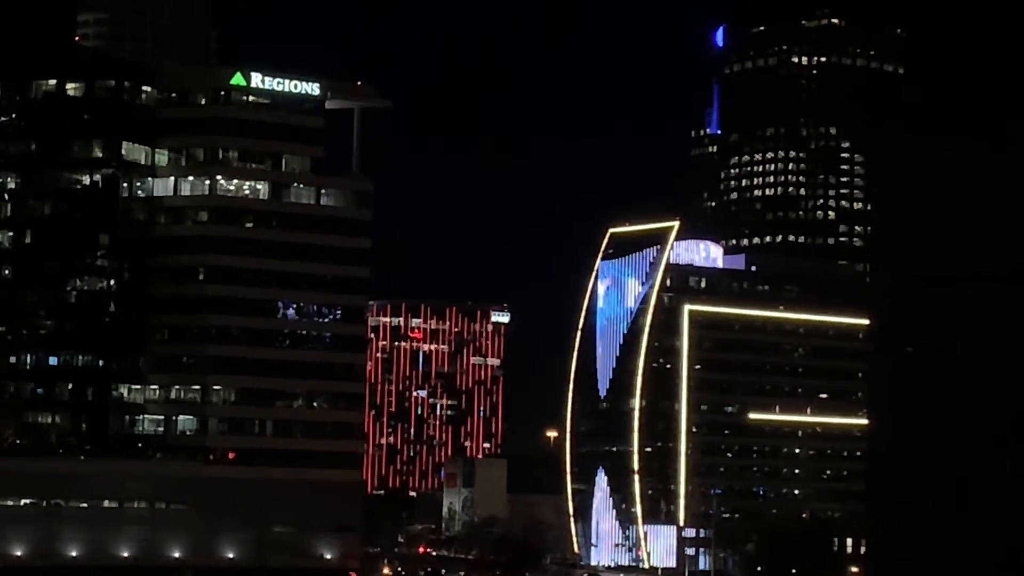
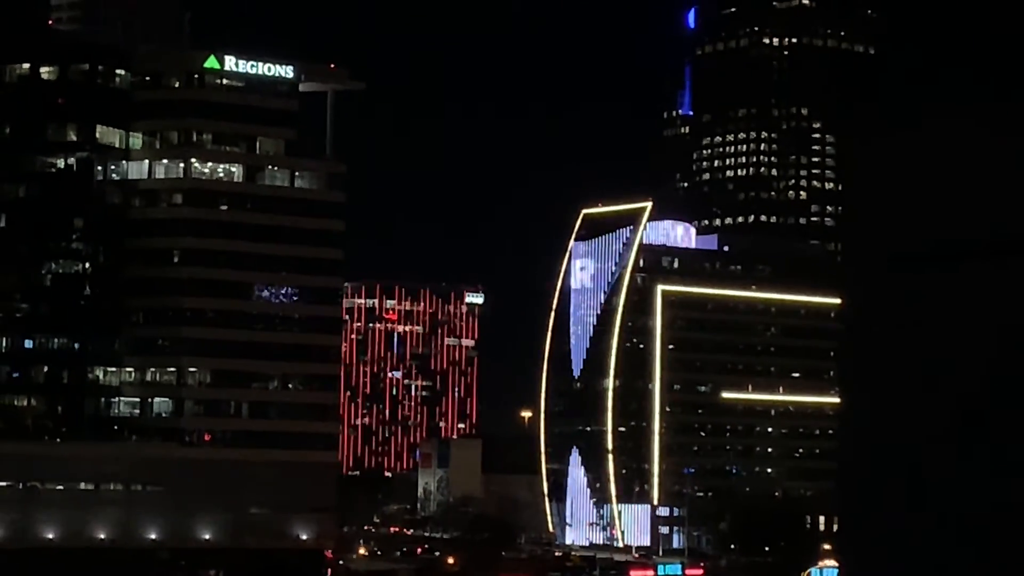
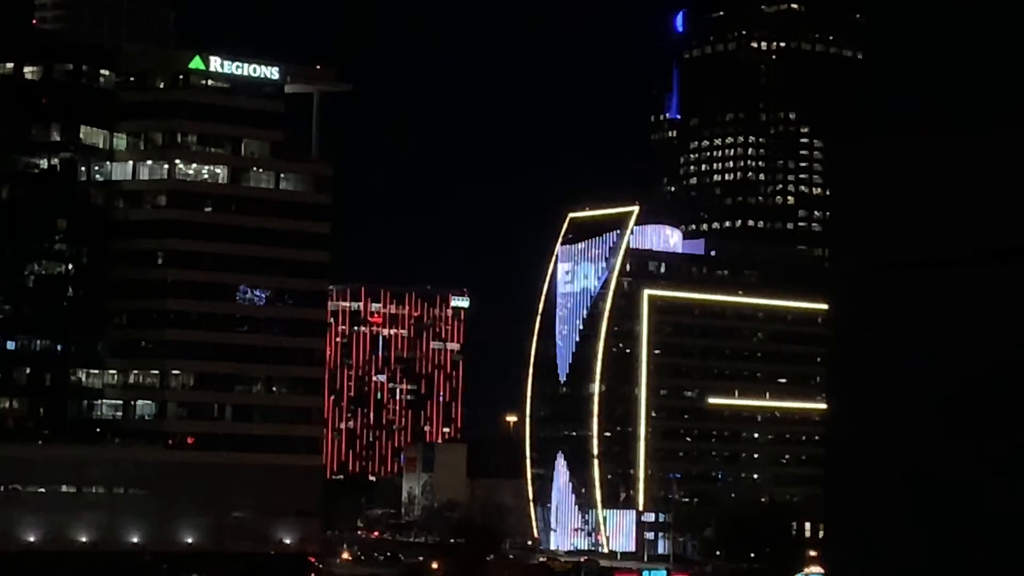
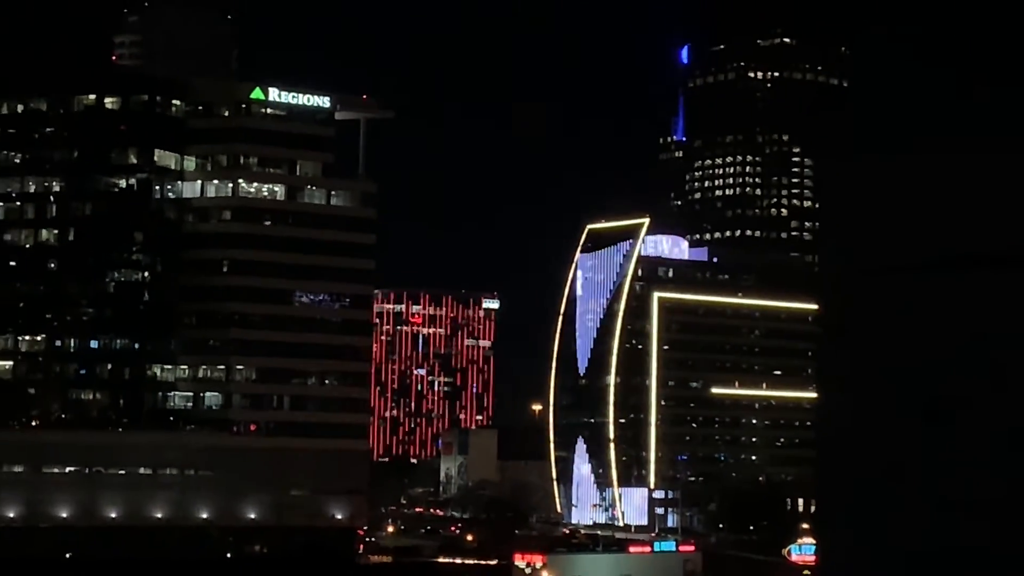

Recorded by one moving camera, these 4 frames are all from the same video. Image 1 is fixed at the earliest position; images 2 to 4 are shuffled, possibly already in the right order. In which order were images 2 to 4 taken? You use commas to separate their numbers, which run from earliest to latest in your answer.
3, 2, 4
